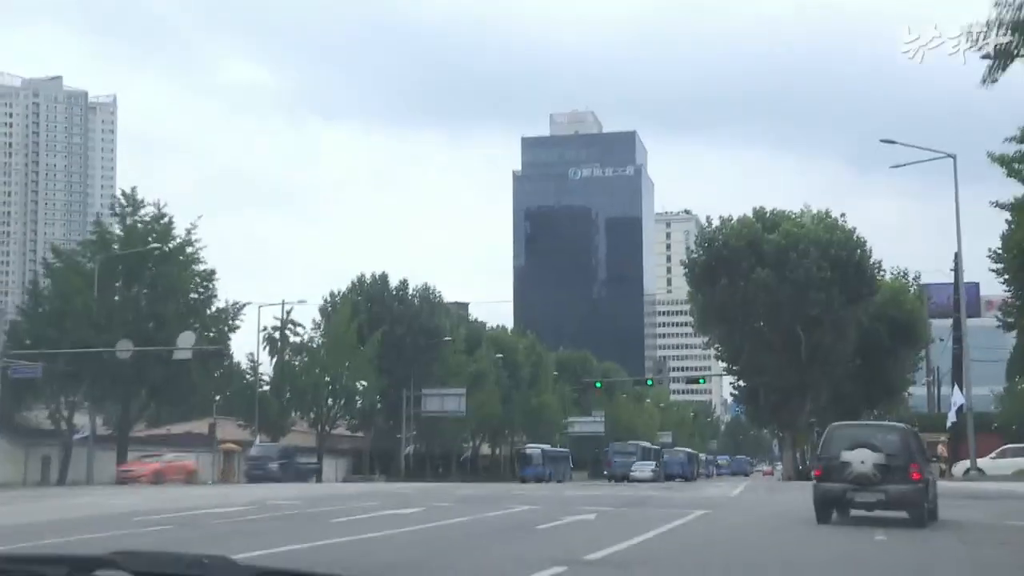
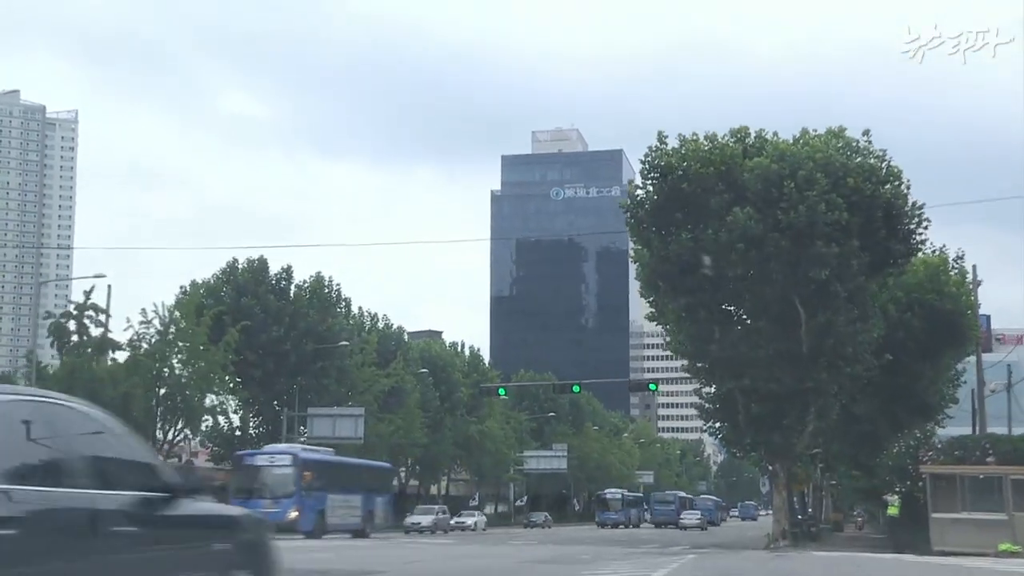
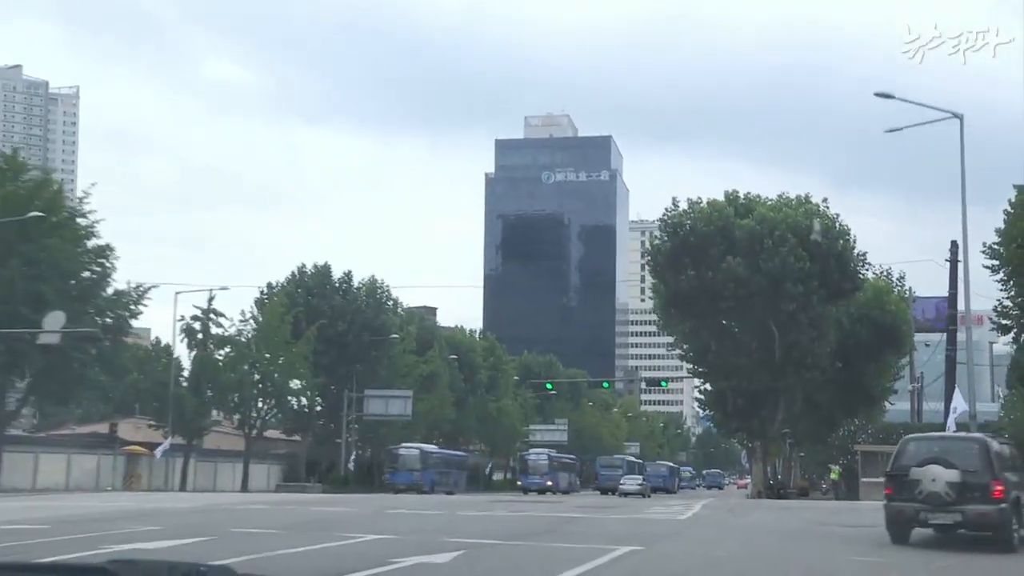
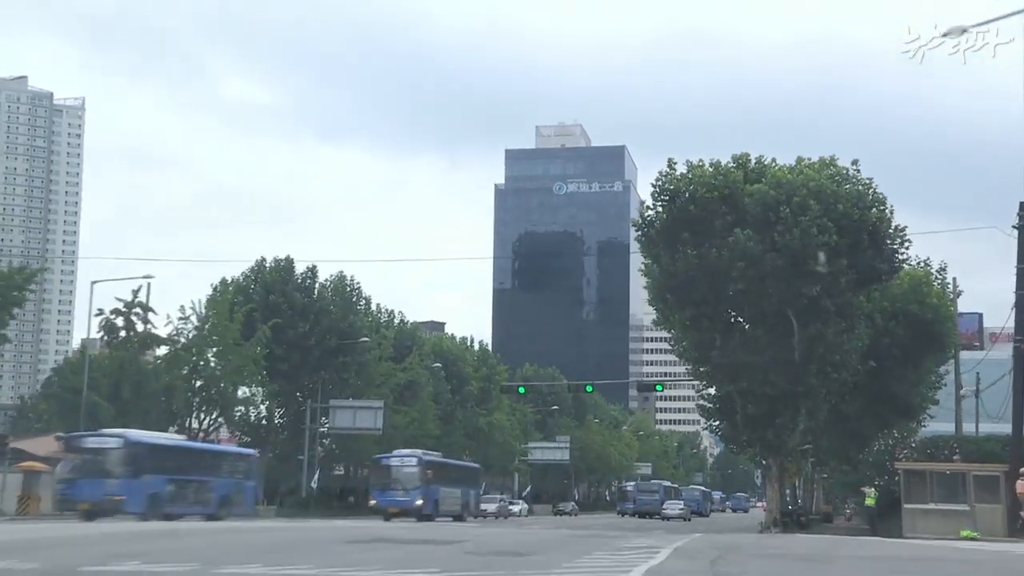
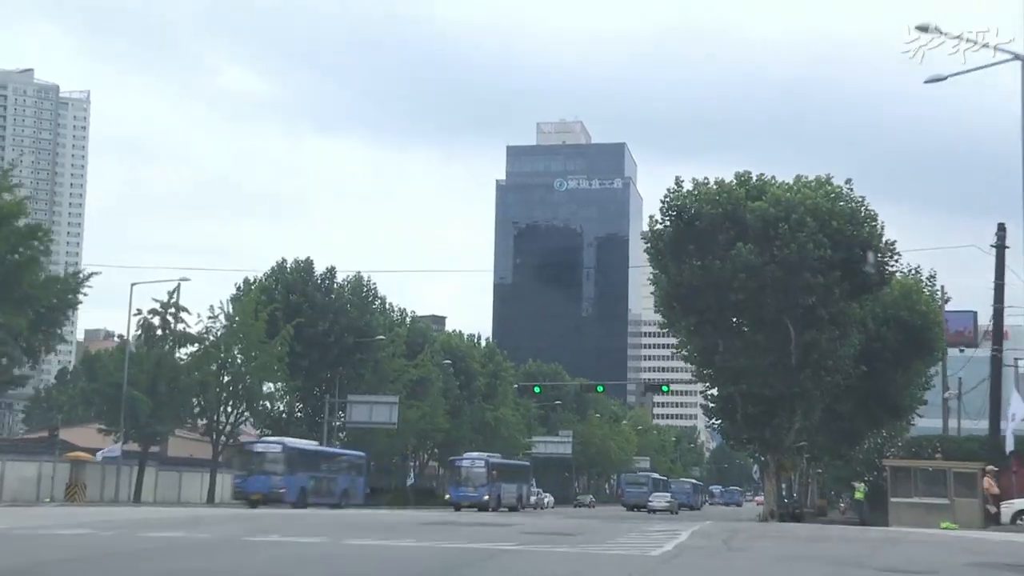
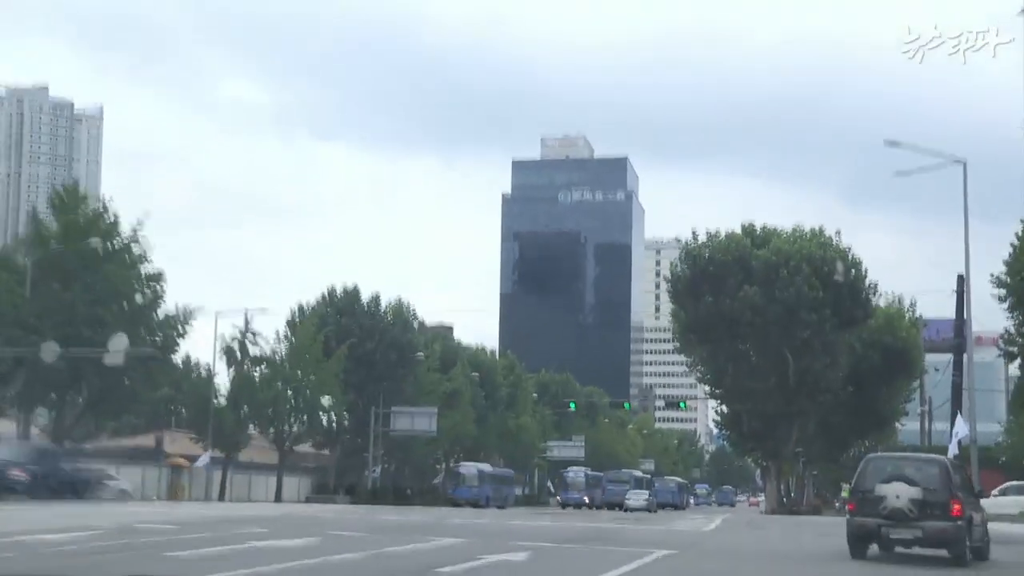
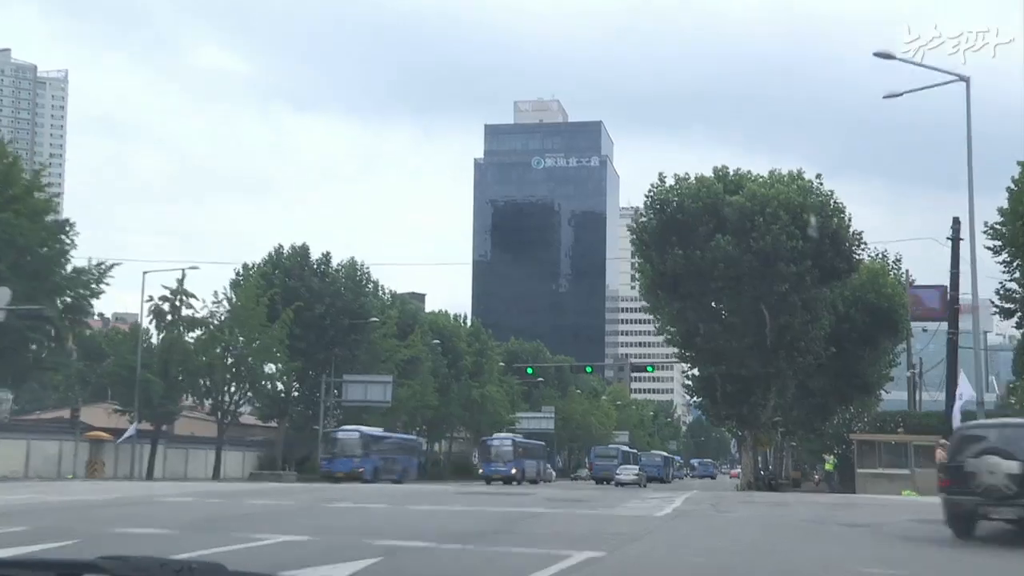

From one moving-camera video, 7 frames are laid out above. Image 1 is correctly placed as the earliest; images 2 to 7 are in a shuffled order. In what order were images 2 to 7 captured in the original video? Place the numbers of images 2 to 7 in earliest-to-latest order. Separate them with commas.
6, 3, 7, 5, 4, 2
